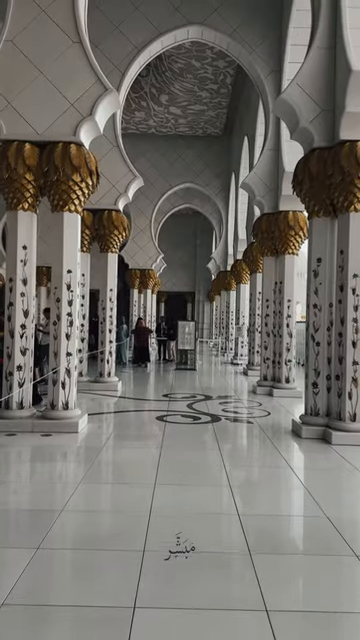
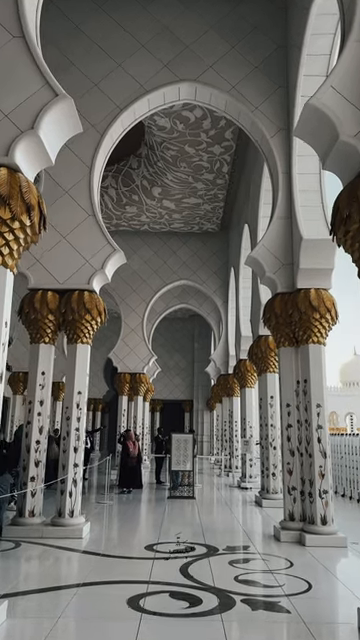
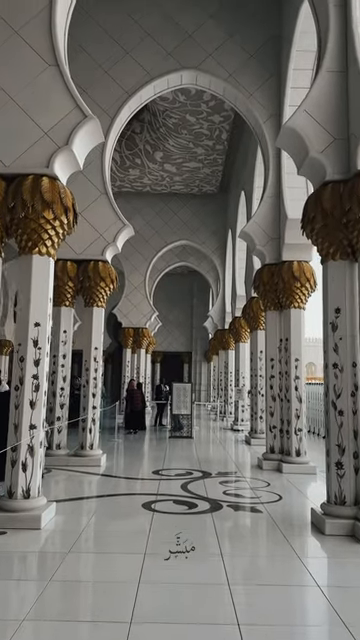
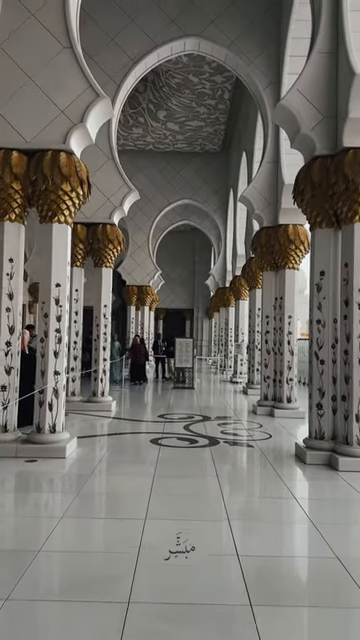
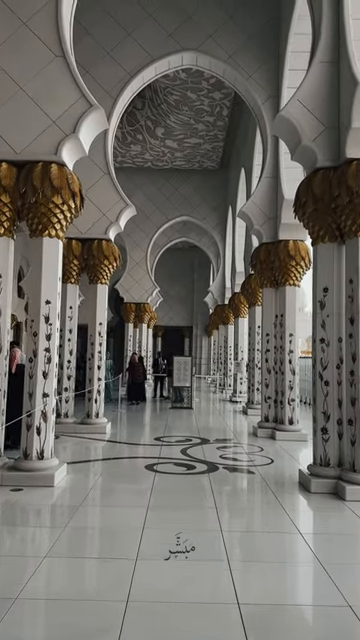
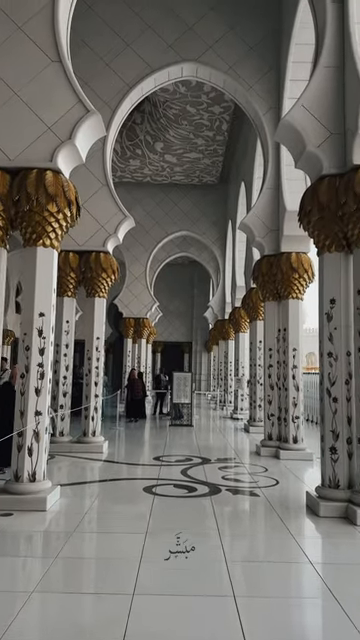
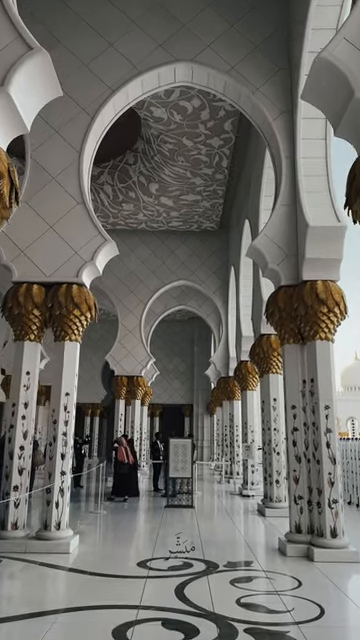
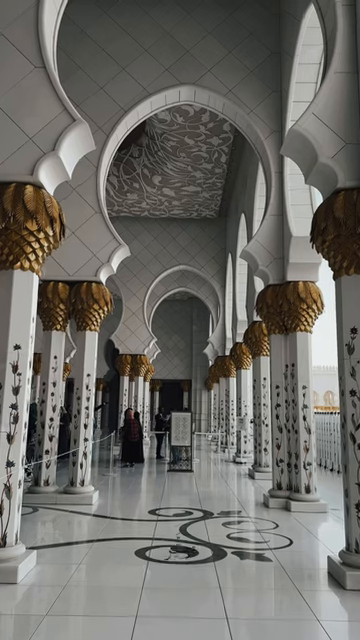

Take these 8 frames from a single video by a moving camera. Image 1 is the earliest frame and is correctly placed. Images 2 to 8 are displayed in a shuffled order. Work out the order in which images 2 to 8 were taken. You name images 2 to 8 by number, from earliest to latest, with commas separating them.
4, 5, 6, 3, 8, 2, 7
